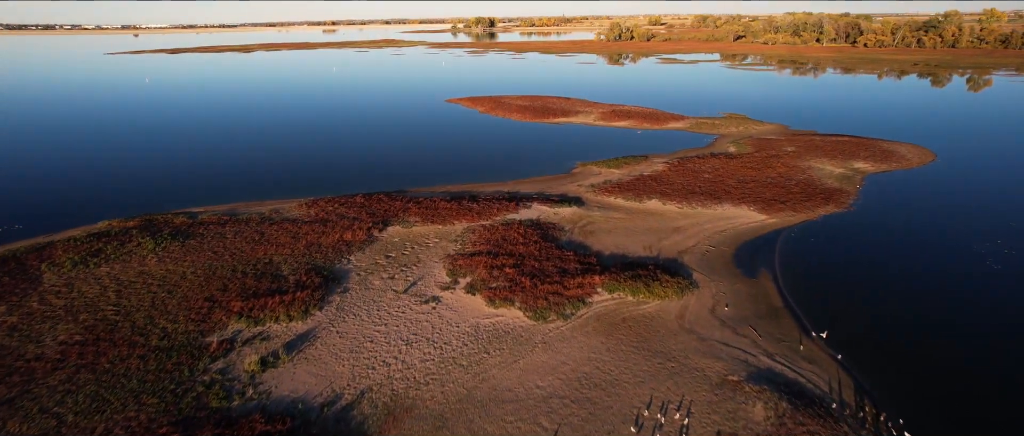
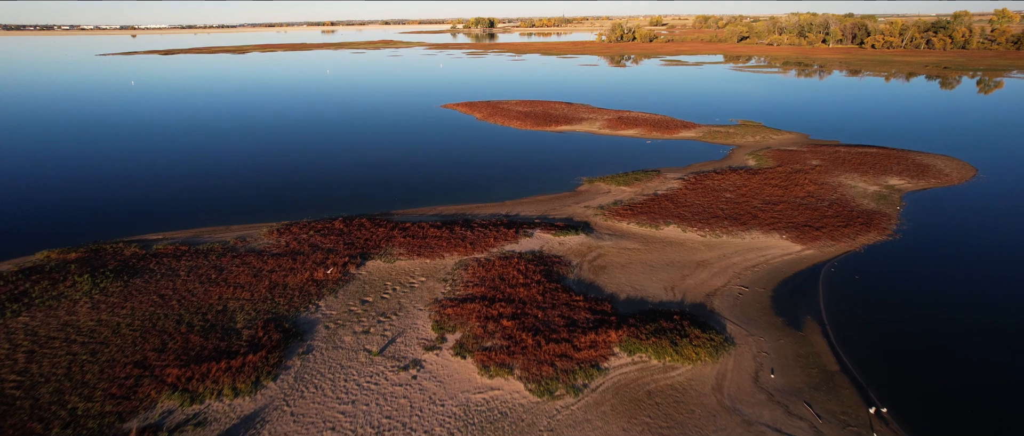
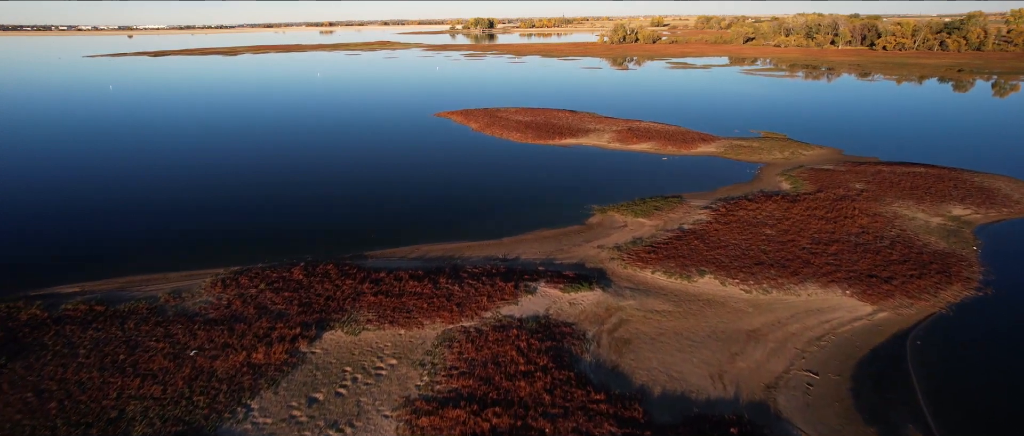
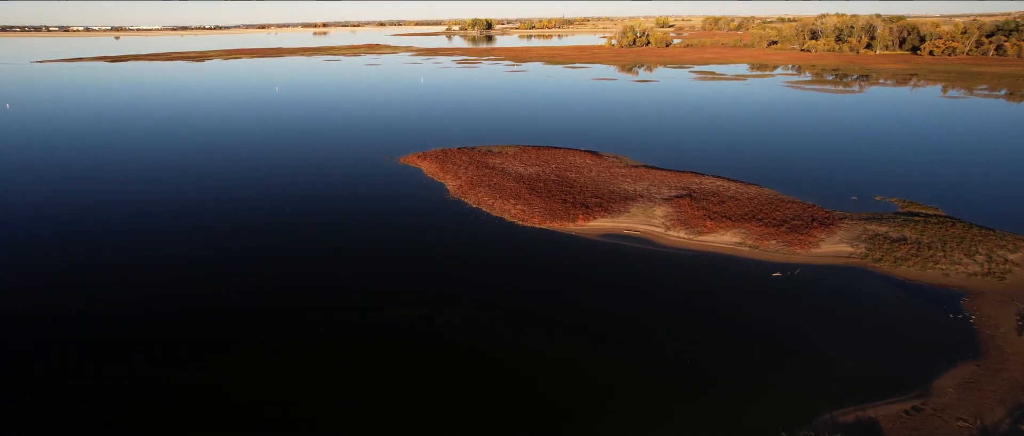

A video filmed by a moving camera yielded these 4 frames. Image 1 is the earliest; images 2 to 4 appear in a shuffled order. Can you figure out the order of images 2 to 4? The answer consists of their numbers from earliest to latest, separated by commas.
2, 3, 4
